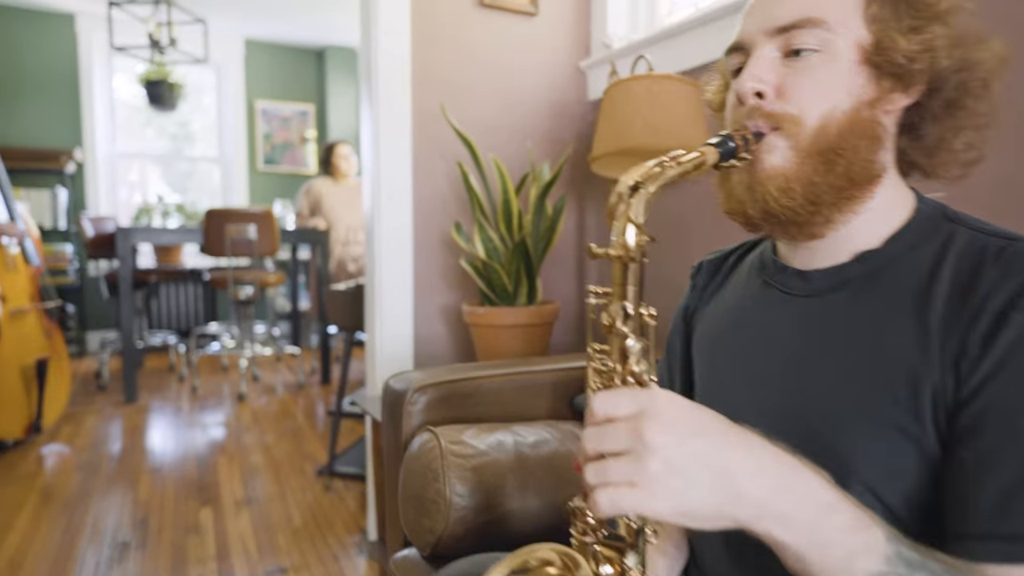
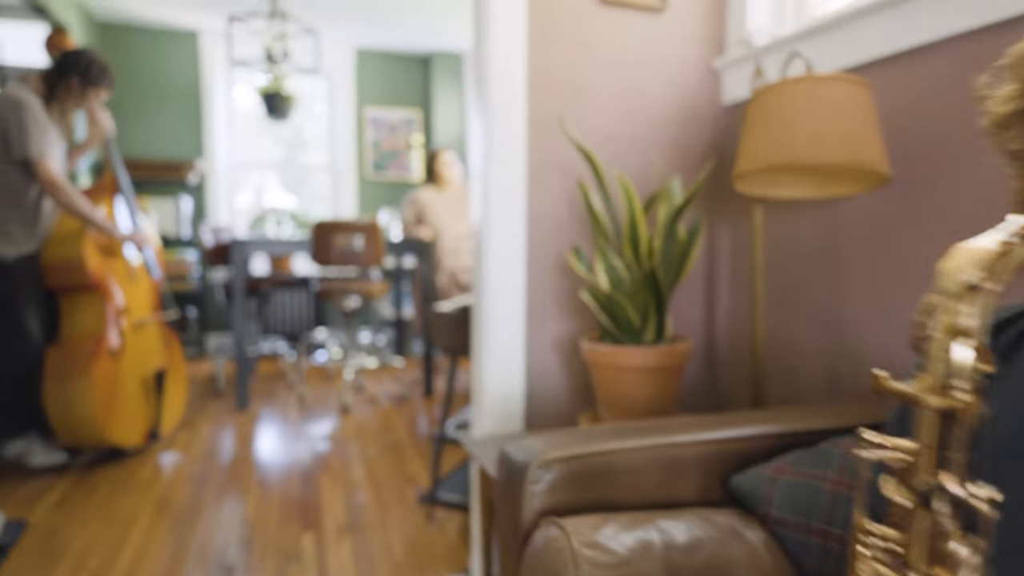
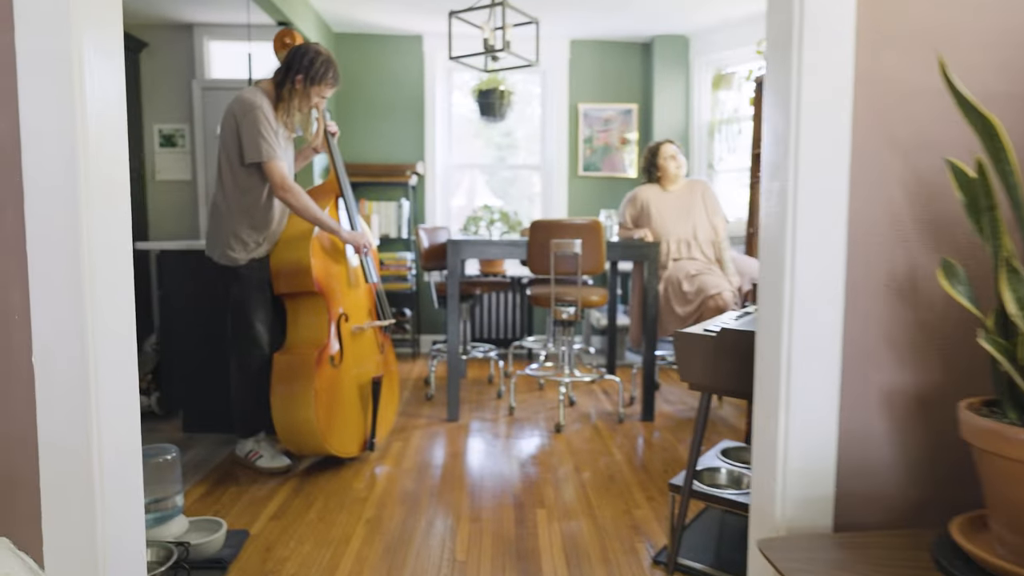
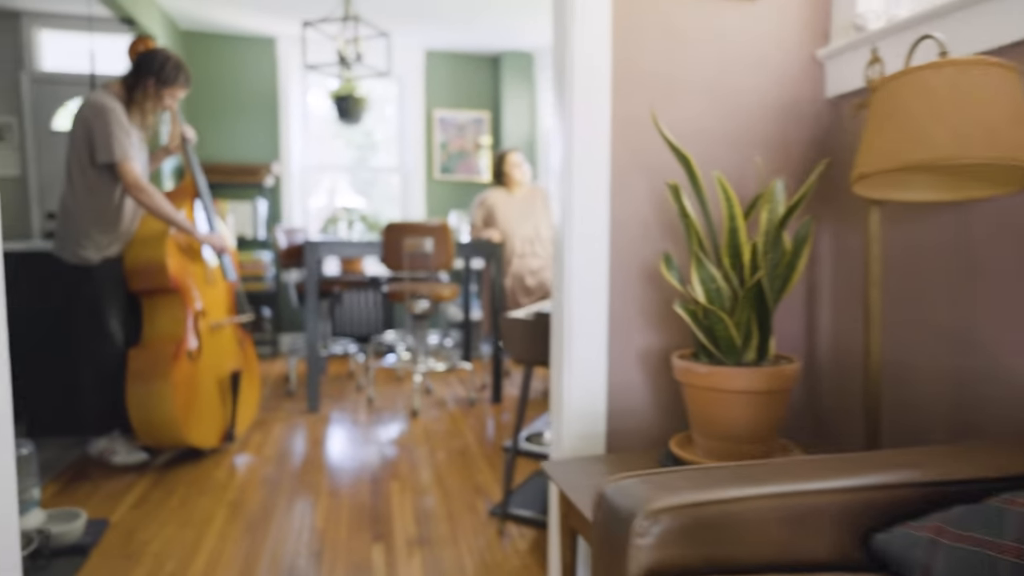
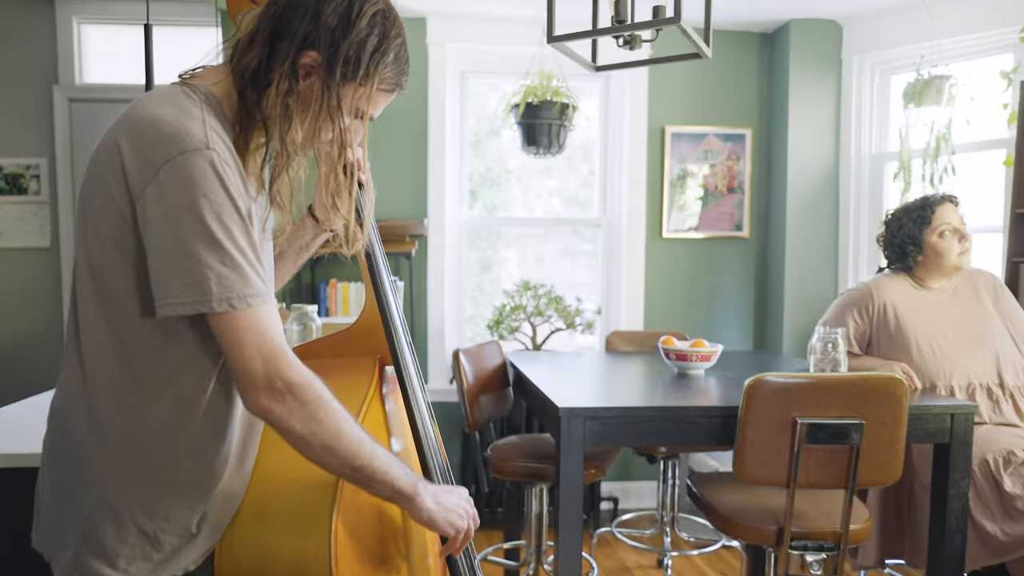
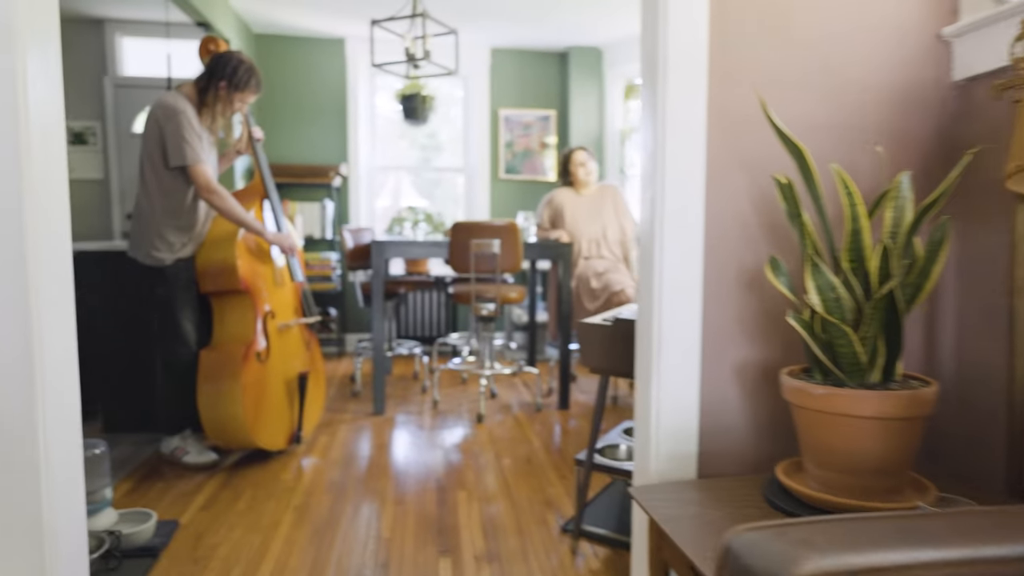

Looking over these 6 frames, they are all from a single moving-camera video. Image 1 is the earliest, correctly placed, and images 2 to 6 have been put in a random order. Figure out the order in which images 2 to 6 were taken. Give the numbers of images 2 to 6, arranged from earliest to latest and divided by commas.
2, 4, 6, 3, 5
